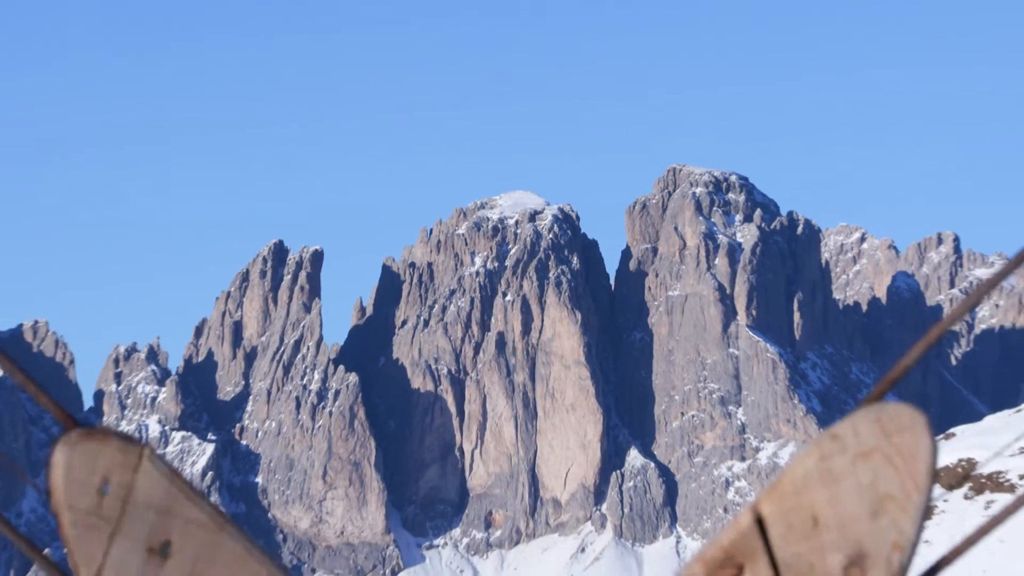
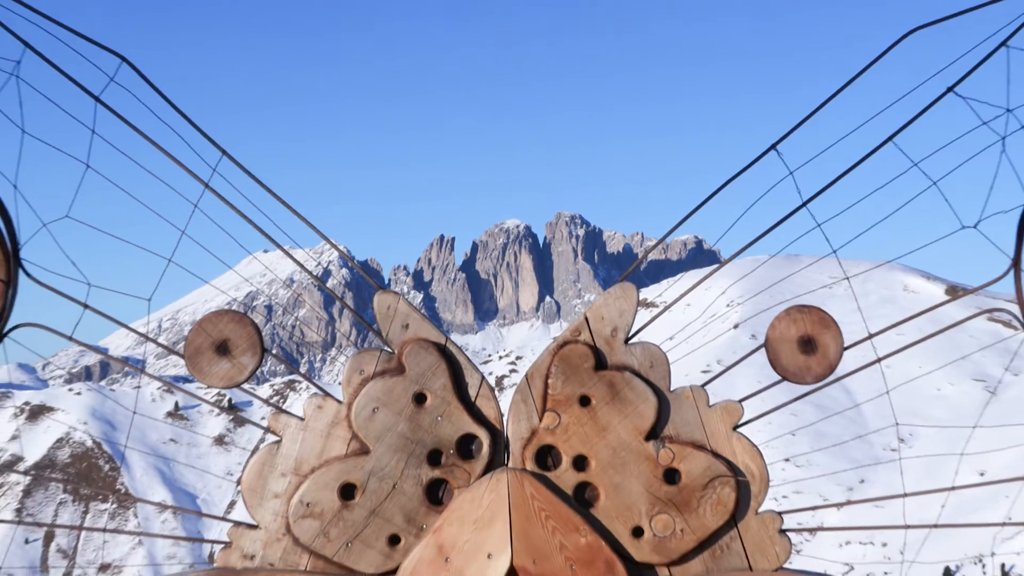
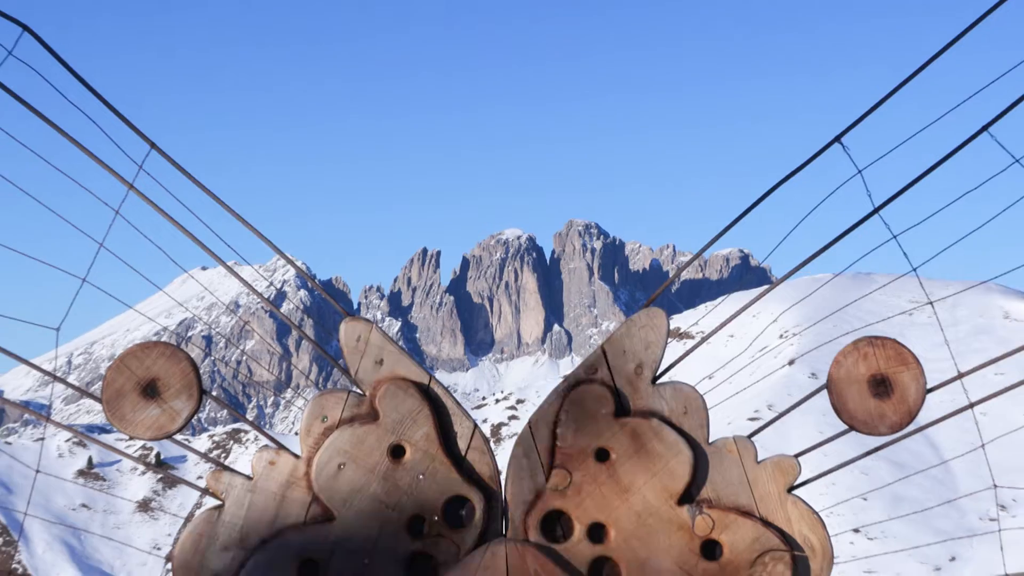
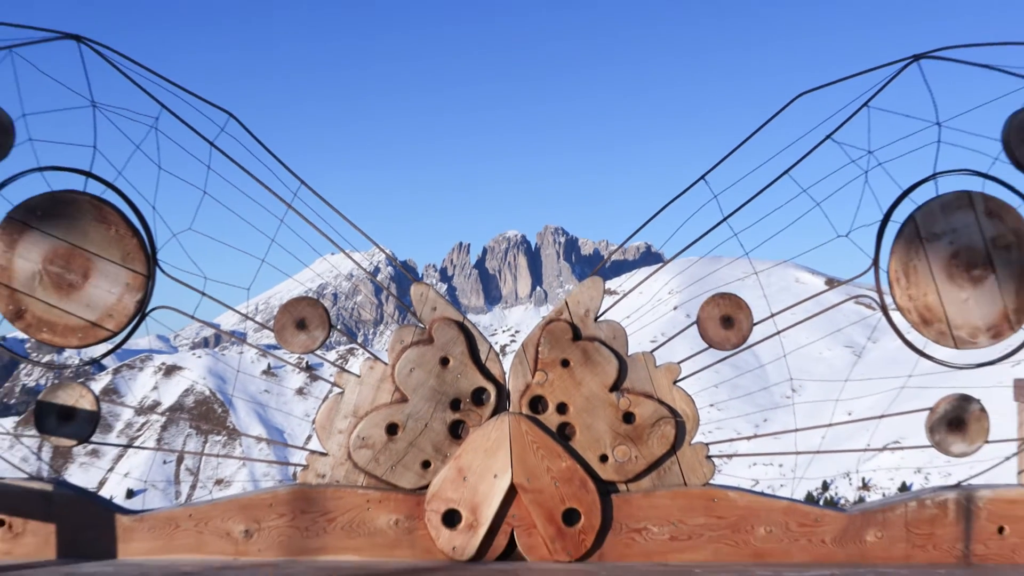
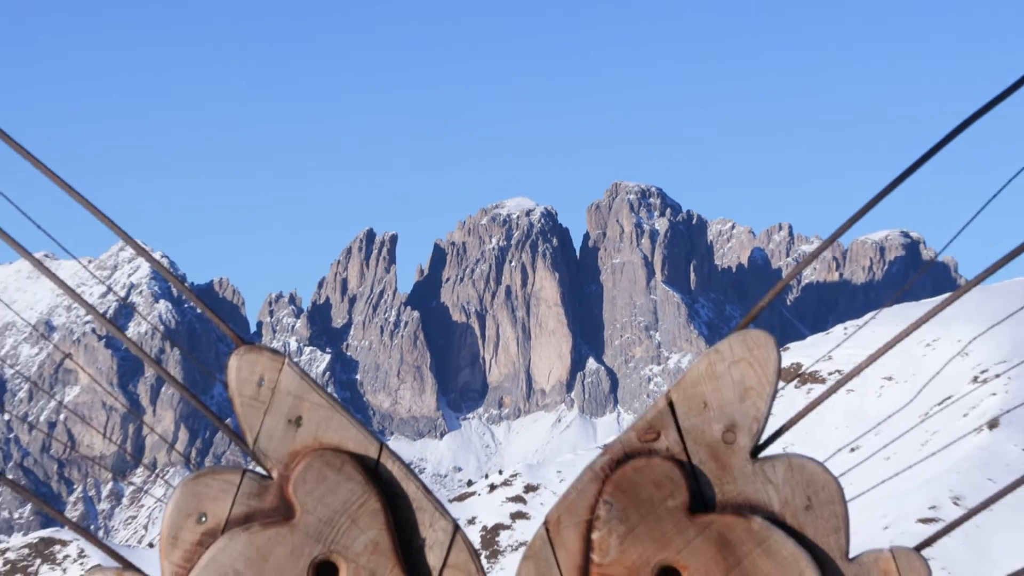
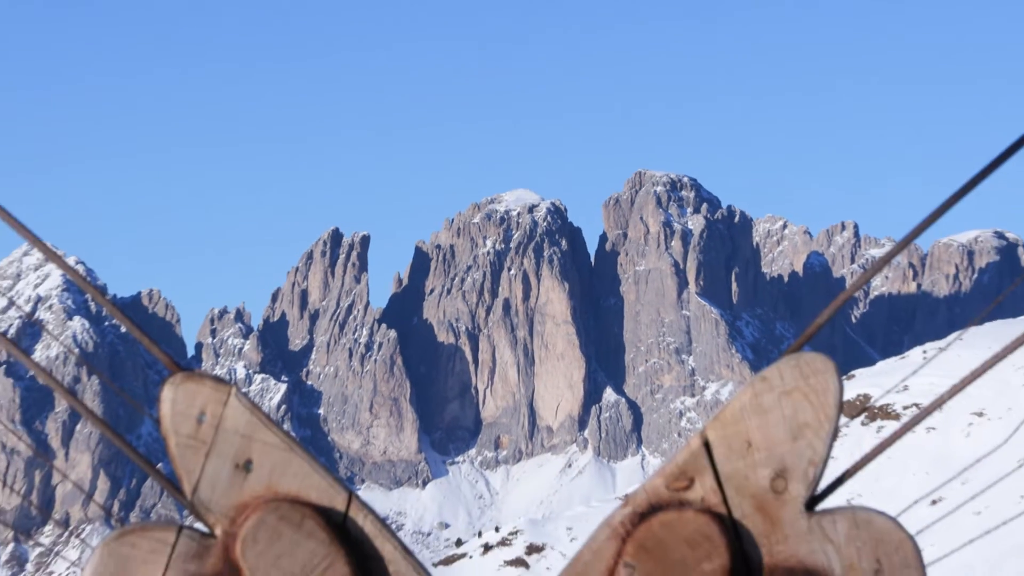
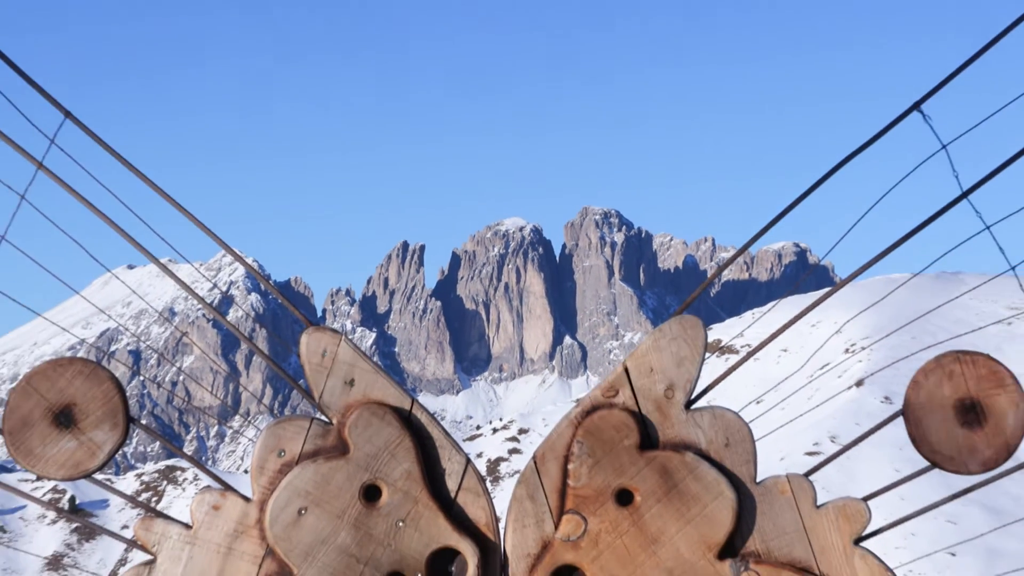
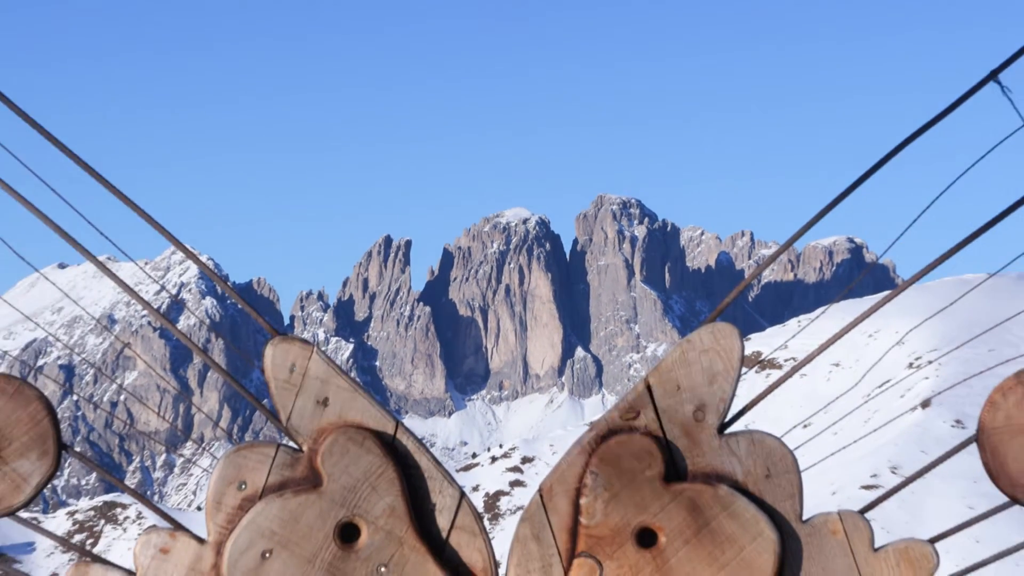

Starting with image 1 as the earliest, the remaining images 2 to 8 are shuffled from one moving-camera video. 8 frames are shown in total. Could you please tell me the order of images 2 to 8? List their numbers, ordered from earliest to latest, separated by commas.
6, 5, 8, 7, 3, 2, 4
